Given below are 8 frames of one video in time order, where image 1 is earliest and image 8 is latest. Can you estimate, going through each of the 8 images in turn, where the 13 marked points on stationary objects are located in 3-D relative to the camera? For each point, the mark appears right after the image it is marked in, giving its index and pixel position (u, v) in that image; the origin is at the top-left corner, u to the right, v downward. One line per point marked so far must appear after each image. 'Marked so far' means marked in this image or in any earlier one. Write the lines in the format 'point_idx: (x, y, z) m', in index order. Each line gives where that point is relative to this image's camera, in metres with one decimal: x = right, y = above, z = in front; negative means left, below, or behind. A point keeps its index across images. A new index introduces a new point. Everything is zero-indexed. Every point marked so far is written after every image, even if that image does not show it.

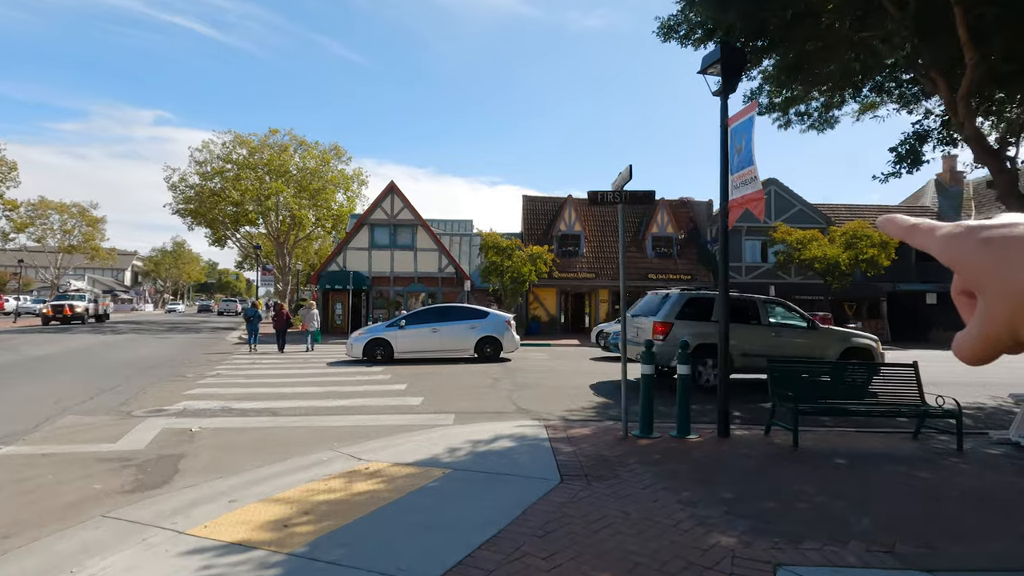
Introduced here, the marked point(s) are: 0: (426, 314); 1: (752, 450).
0: (-2.5, -0.7, +15.2) m
1: (+3.0, -2.0, +6.7) m
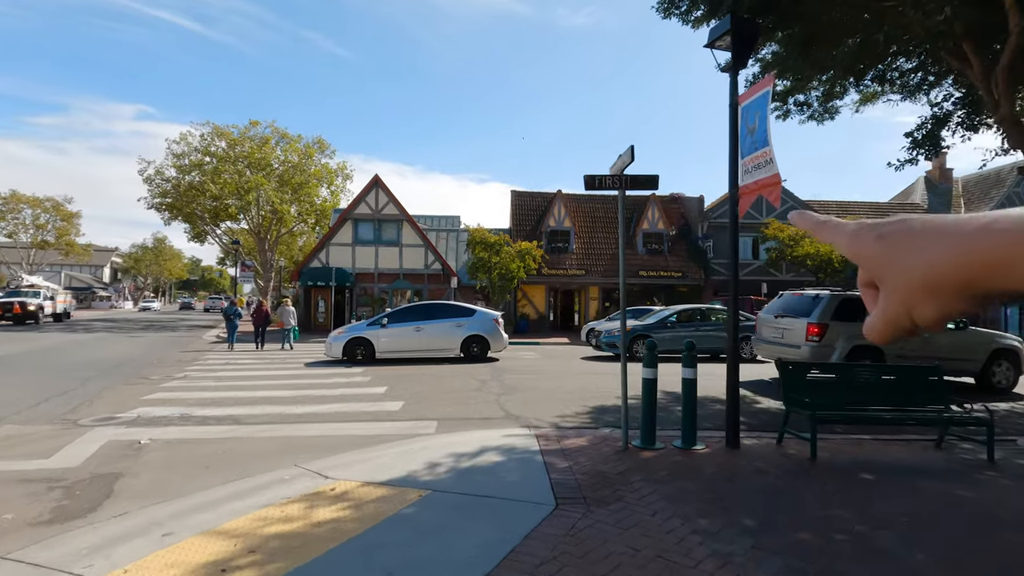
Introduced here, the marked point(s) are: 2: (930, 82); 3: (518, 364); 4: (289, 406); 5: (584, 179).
0: (-2.8, -0.6, +14.4) m
1: (+2.9, -2.0, +6.0) m
2: (+11.2, +5.5, +14.4) m
3: (+0.2, -2.1, +14.6) m
4: (-3.9, -2.1, +9.4) m
5: (+0.9, +1.3, +6.5) m
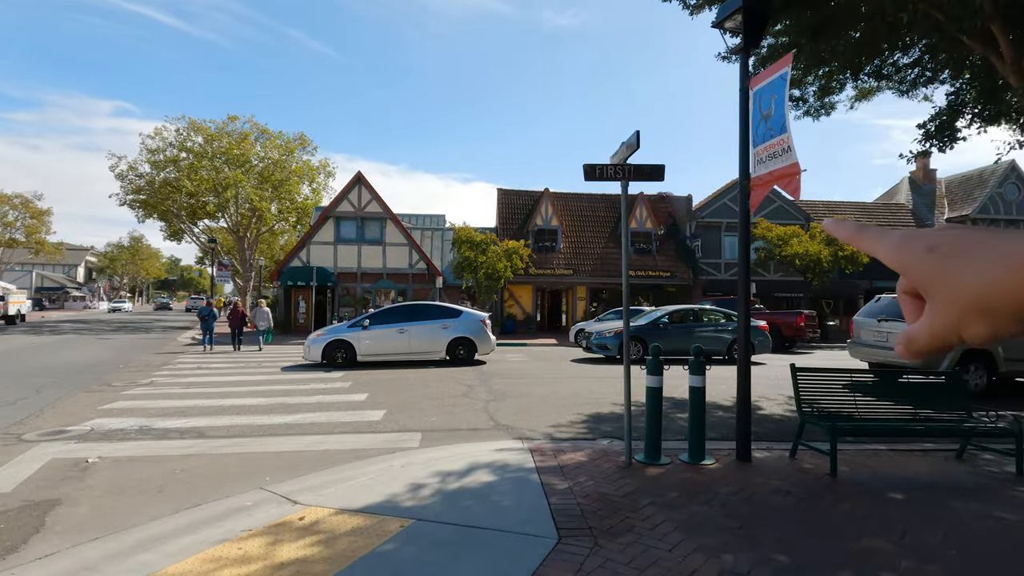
0: (-3.1, -0.6, +13.7) m
1: (+2.8, -2.0, +5.5) m
2: (+10.9, +5.5, +14.1) m
3: (-0.1, -2.1, +14.0) m
4: (-4.1, -2.1, +8.7) m
5: (+0.8, +1.3, +5.9) m
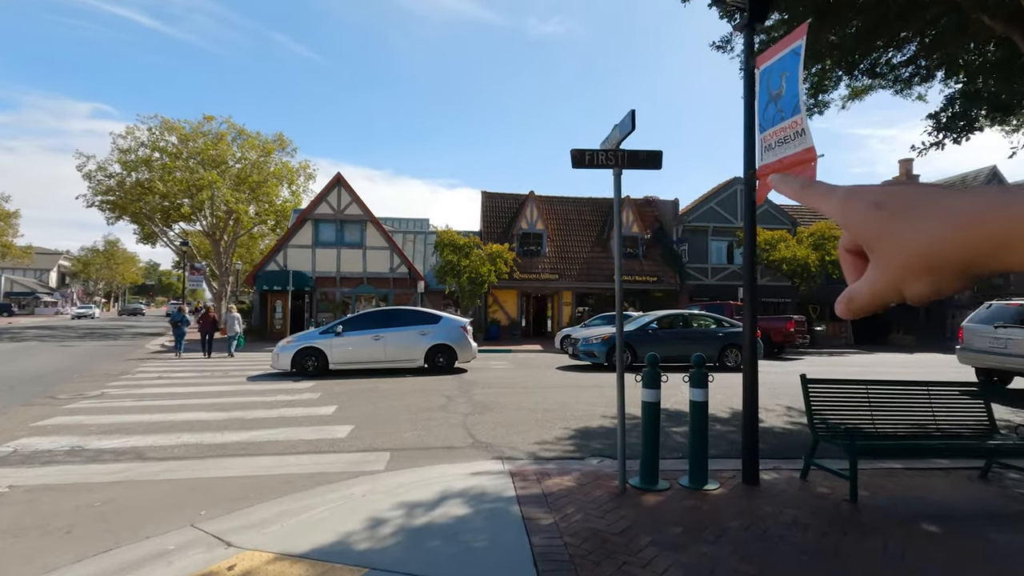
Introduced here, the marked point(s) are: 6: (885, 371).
0: (-3.5, -0.7, +12.9) m
1: (+2.6, -2.0, +4.8) m
2: (+10.5, +5.4, +13.8) m
3: (-0.6, -2.2, +13.2) m
4: (-4.4, -2.1, +7.8) m
5: (+0.6, +1.3, +5.2) m
6: (+11.4, -2.6, +16.4) m
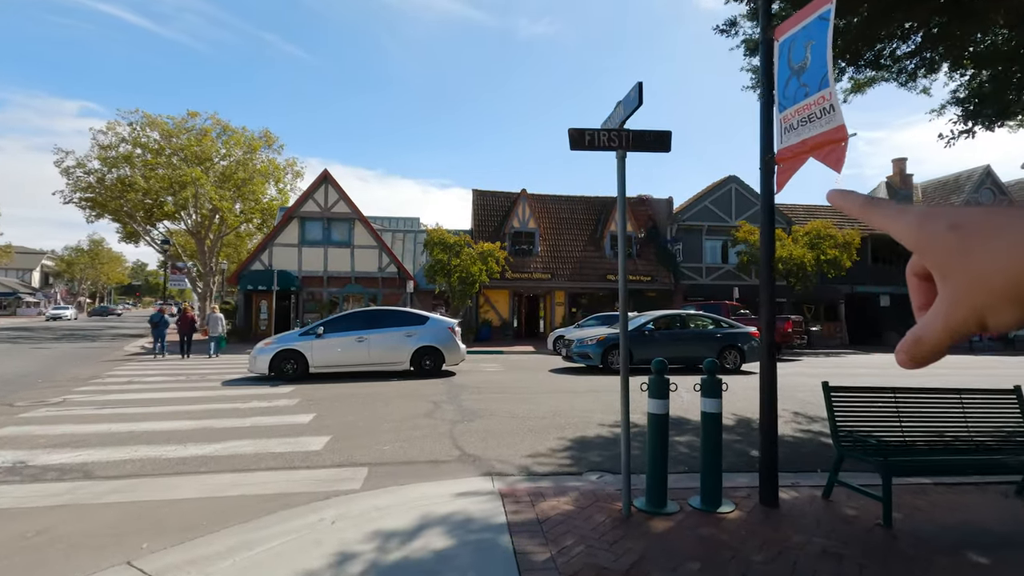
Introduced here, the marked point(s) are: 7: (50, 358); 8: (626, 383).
0: (-3.7, -0.7, +12.3) m
1: (+2.5, -2.0, +4.3) m
2: (+10.3, +5.5, +13.3) m
3: (-0.8, -2.2, +12.6) m
4: (-4.5, -2.1, +7.1) m
5: (+0.5, +1.3, +4.6) m
6: (+11.2, -2.5, +15.9) m
7: (-17.0, -2.6, +19.7) m
8: (+1.0, -0.8, +4.7) m
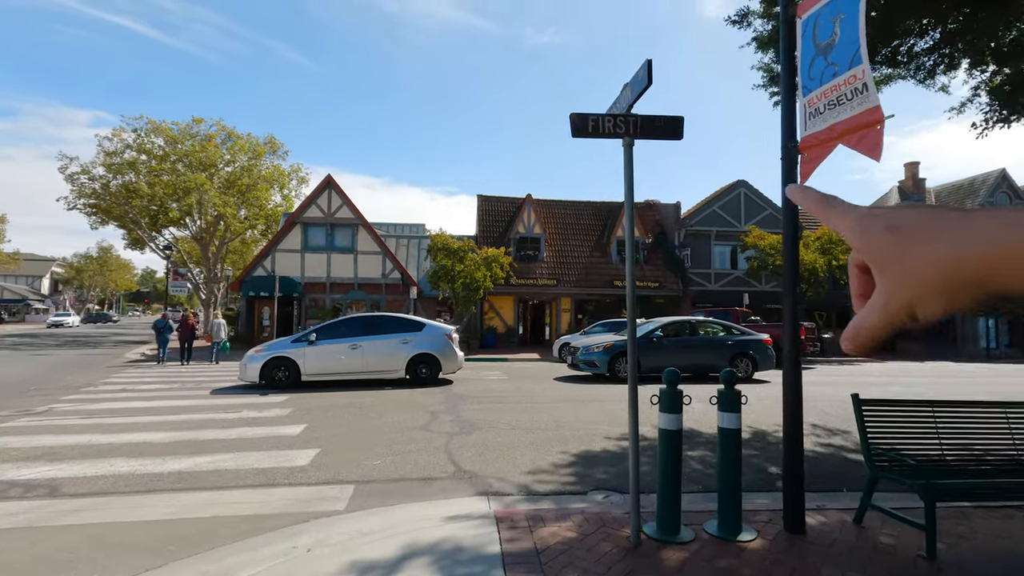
0: (-3.6, -0.8, +11.8) m
1: (+2.5, -2.0, +3.8) m
2: (+10.4, +5.3, +12.8) m
3: (-0.7, -2.3, +12.1) m
4: (-4.5, -2.1, +6.7) m
5: (+0.5, +1.3, +4.2) m
6: (+11.3, -2.7, +15.3) m
7: (-16.9, -2.8, +19.5) m
8: (+1.0, -0.9, +4.3) m
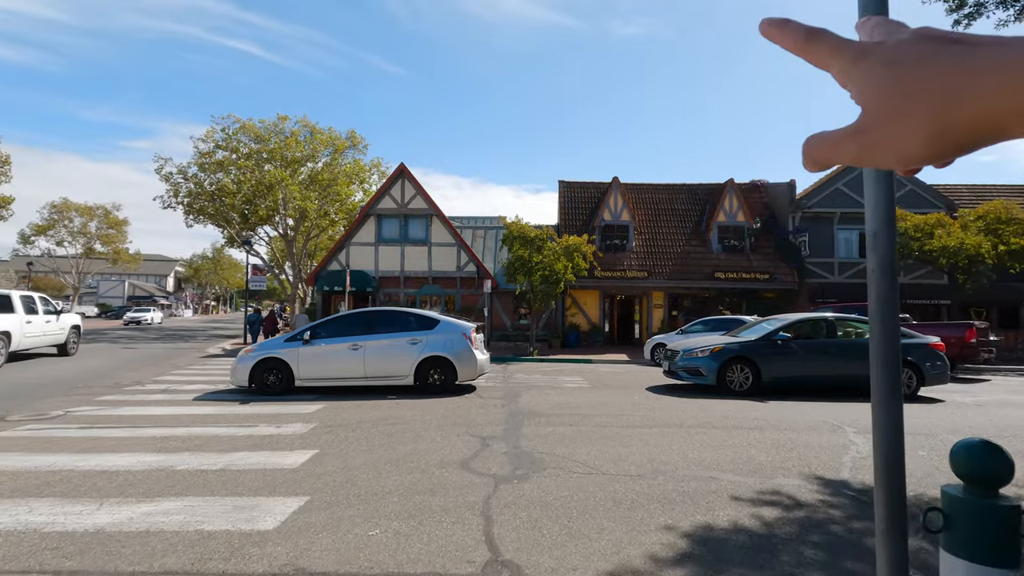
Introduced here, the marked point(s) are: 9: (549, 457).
0: (-2.2, -0.6, +9.8) m
1: (+2.5, -1.8, +0.9) m
2: (+11.7, +5.6, +8.5) m
3: (+0.7, -2.1, +9.7) m
4: (-3.9, -2.0, +4.9) m
5: (+0.6, +1.5, +1.6) m
6: (+13.1, -2.4, +10.9) m
7: (-14.0, -2.6, +19.5) m
8: (+1.1, -0.7, +1.6) m
9: (+0.4, -1.9, +6.1) m
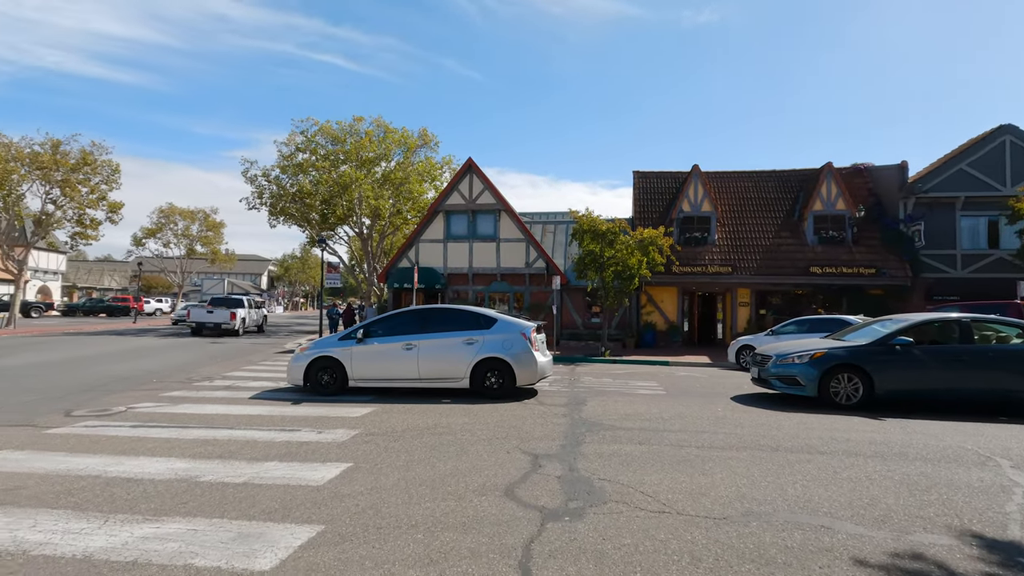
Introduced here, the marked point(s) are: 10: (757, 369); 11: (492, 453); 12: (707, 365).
0: (-1.2, -0.6, +9.1) m
1: (+2.3, -1.8, -0.4) m
2: (+12.4, +5.7, +5.8) m
3: (+1.7, -2.0, +8.5) m
4: (-3.5, -1.9, +4.5) m
5: (+0.5, +1.5, +0.6) m
6: (+14.1, -2.3, +8.0) m
7: (-11.5, -2.5, +20.4) m
8: (+1.0, -0.6, +0.5) m
9: (+0.9, -1.9, +5.1) m
10: (+4.9, -1.6, +10.7) m
11: (-0.2, -1.9, +6.3) m
12: (+6.4, -2.5, +17.8) m
